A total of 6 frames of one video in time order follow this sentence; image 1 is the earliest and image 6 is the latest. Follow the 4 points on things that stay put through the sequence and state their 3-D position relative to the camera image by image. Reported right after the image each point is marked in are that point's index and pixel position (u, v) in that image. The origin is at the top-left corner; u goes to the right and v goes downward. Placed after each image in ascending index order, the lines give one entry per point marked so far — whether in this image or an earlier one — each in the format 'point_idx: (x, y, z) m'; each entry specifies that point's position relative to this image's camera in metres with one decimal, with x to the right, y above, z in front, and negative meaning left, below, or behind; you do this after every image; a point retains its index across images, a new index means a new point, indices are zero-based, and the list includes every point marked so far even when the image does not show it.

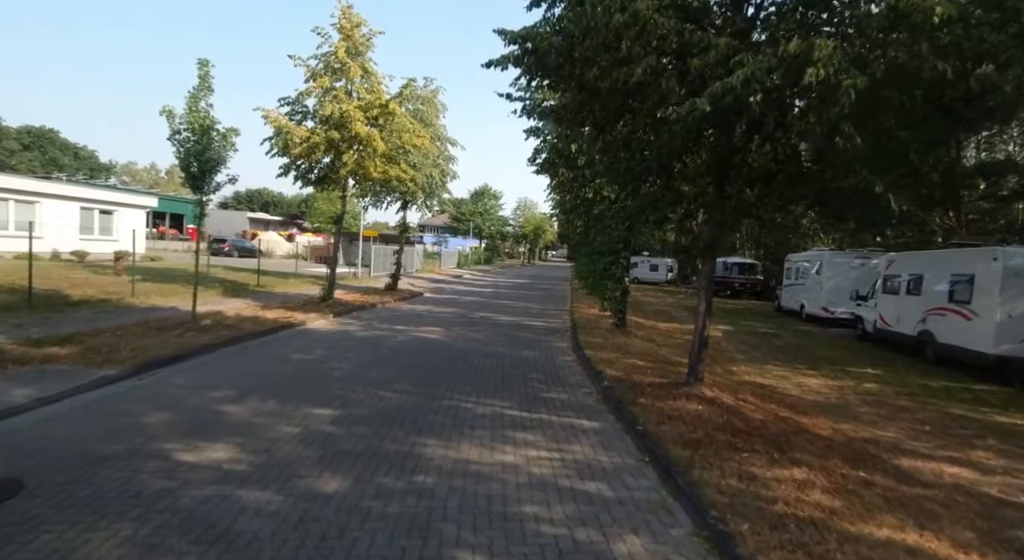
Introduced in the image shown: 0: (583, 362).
0: (+1.4, -1.6, +10.9) m
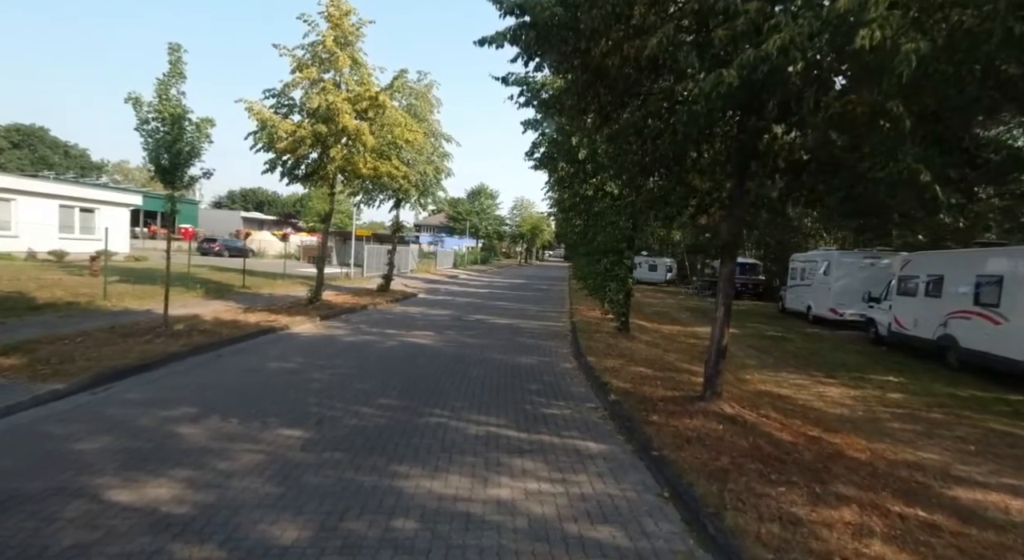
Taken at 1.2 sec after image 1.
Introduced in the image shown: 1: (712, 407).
0: (+1.3, -1.6, +10.0) m
1: (+2.5, -1.6, +7.0) m
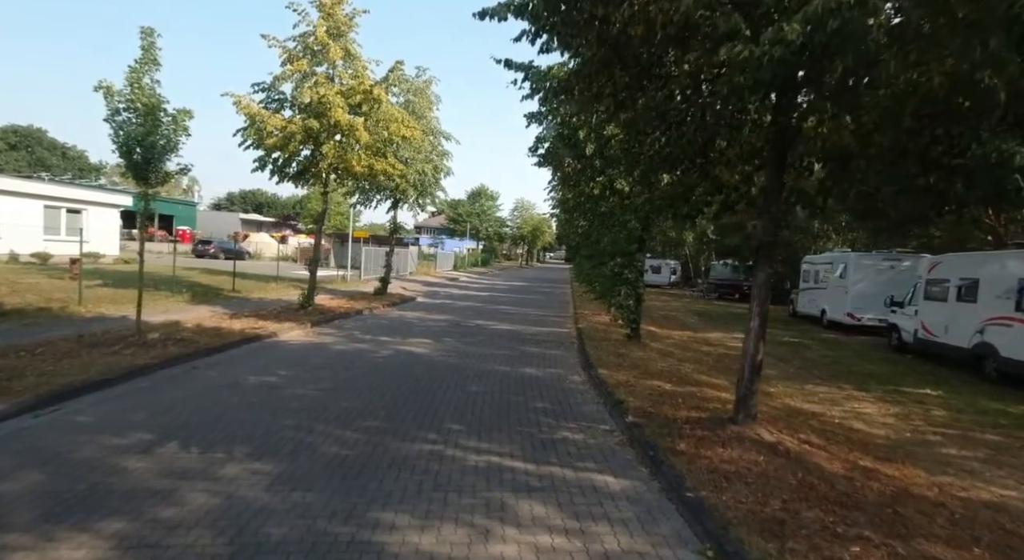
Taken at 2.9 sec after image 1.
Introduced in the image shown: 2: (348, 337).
0: (+1.4, -1.7, +9.1) m
1: (+2.5, -1.6, +6.1) m
2: (-4.1, -1.4, +14.1) m
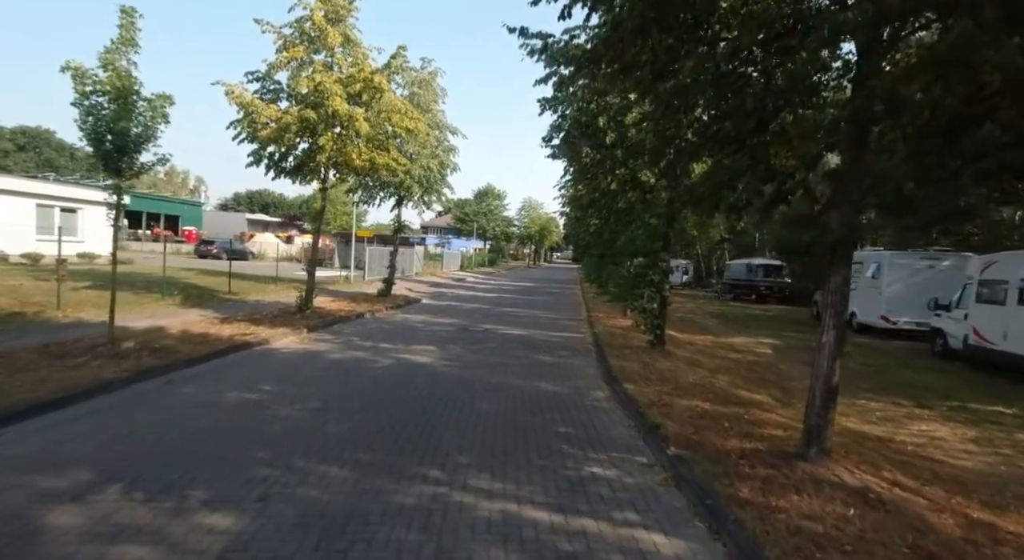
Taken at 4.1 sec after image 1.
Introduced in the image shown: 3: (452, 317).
0: (+1.6, -1.7, +8.0) m
1: (+2.7, -1.7, +4.9) m
2: (-3.8, -1.5, +13.0) m
3: (-2.1, -1.3, +19.5) m
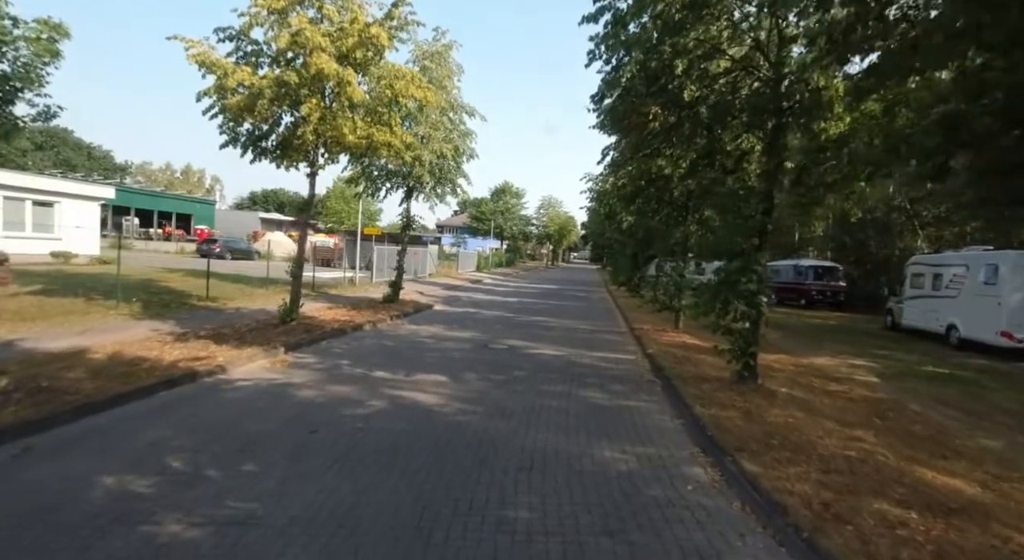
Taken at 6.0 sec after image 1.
0: (+2.0, -1.9, +4.7) m
1: (+3.1, -1.8, +1.6) m
2: (-3.2, -1.6, +9.9) m
3: (-1.3, -1.4, +16.4) m
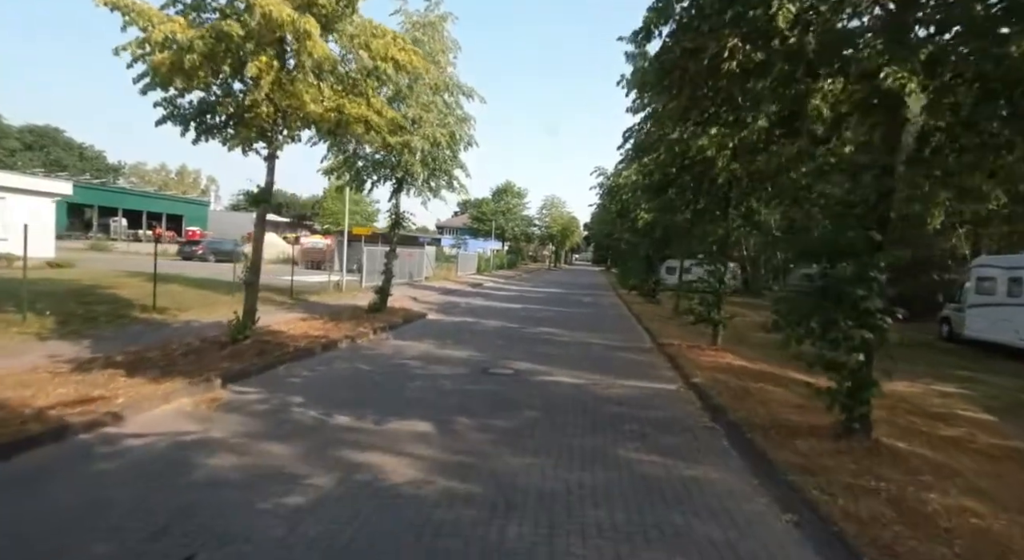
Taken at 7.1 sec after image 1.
0: (+2.2, -2.0, +2.0) m
1: (+3.2, -1.9, -1.1) m
2: (-3.1, -1.7, +7.2) m
3: (-1.1, -1.6, +13.7) m
